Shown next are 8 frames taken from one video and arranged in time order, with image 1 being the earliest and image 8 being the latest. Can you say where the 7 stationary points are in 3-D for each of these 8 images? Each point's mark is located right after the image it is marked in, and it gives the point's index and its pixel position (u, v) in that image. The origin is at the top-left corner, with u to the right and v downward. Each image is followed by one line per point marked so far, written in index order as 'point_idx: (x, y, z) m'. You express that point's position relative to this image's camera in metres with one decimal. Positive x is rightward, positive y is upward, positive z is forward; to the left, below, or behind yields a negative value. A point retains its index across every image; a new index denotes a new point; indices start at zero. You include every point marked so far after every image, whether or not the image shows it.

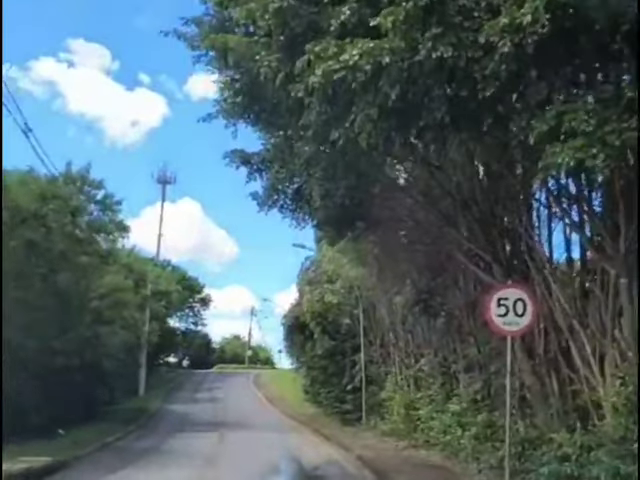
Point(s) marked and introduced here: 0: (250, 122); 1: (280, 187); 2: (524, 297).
0: (-0.8, +1.3, +16.1) m
1: (-0.5, +0.7, +18.2) m
2: (+1.9, -0.5, +13.7) m
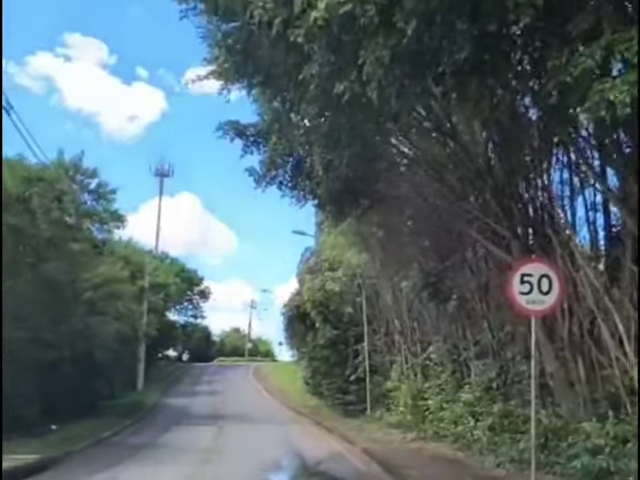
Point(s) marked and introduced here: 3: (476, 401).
0: (-0.8, +1.5, +14.8) m
1: (-0.5, +0.9, +16.9) m
2: (+1.9, -0.3, +12.4) m
3: (+2.1, -2.2, +20.1) m
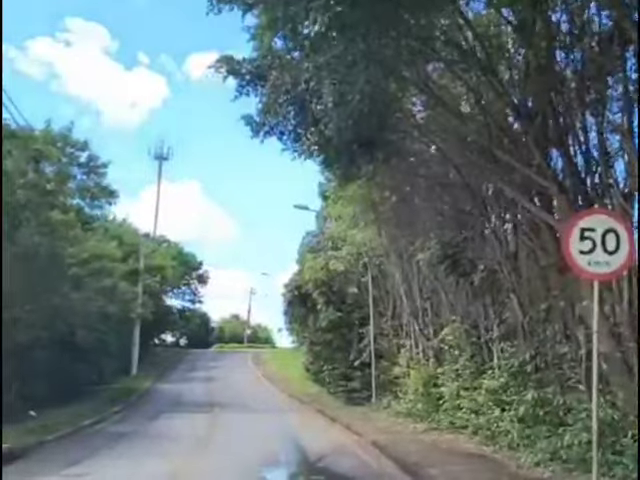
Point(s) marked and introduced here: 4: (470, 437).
0: (-0.7, +1.9, +12.3) m
1: (-0.4, +1.4, +14.4) m
2: (+2.0, +0.1, +9.9) m
3: (+2.2, -1.8, +17.6) m
4: (+1.9, -2.5, +19.1) m
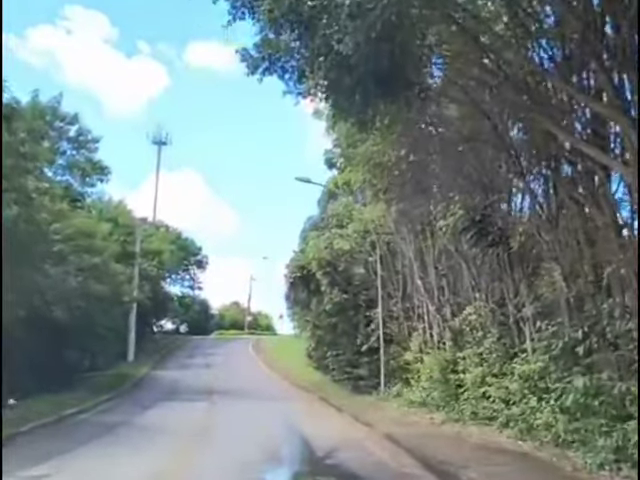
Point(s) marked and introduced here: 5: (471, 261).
0: (-0.6, +2.3, +9.8) m
1: (-0.3, +1.7, +11.9) m
2: (+2.1, +0.4, +7.5) m
3: (+2.2, -1.4, +15.1) m
4: (+2.0, -2.1, +16.6) m
5: (+2.0, -0.3, +19.8) m
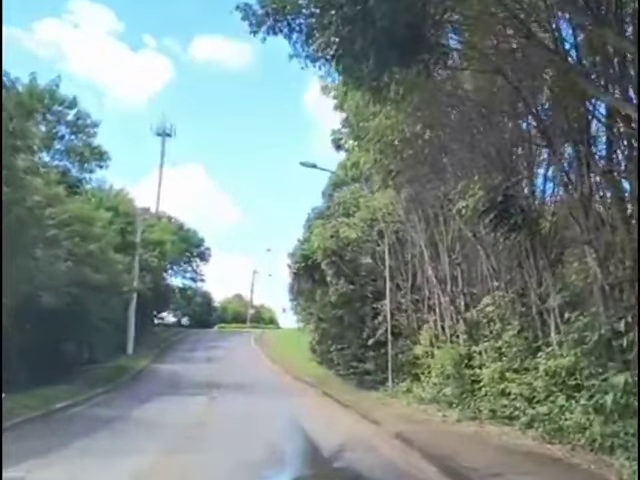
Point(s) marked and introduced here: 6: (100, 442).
0: (-0.5, +2.5, +8.4) m
1: (-0.2, +1.9, +10.5) m
2: (+2.1, +0.6, +6.1) m
3: (+2.3, -1.2, +13.8) m
4: (+2.1, -2.0, +15.2) m
5: (+2.1, -0.1, +18.4) m
6: (-2.7, -2.4, +18.0) m
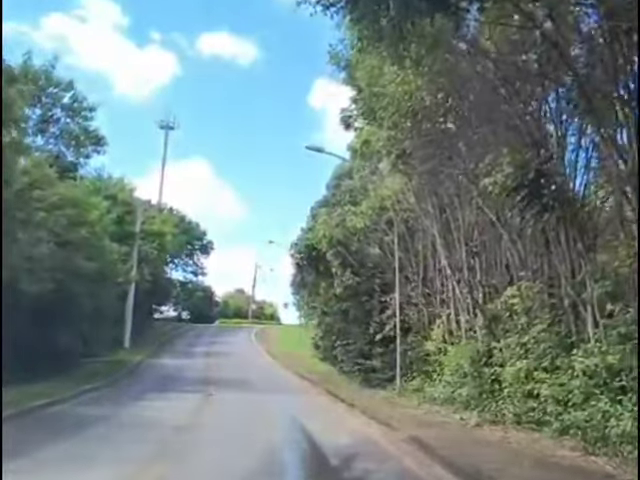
0: (-0.4, +2.6, +6.6) m
1: (-0.1, +2.1, +8.7) m
2: (+2.2, +0.7, +4.3) m
3: (+2.4, -1.0, +12.0) m
4: (+2.1, -1.8, +13.4) m
5: (+2.2, +0.1, +16.6) m
6: (-2.6, -2.2, +16.2) m
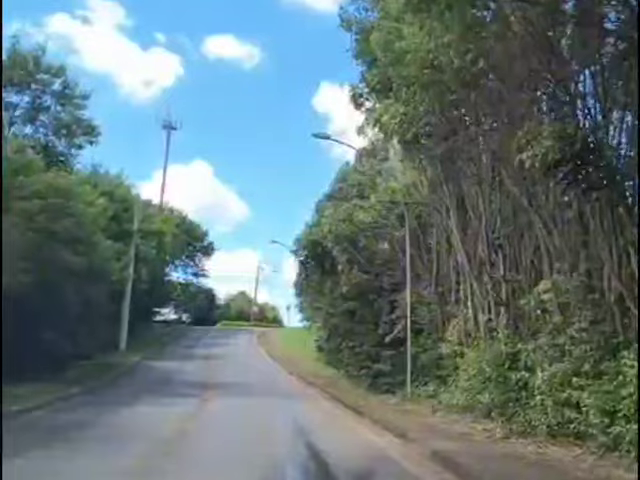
0: (-0.3, +2.8, +4.7) m
1: (-0.1, +2.2, +6.8) m
2: (+2.3, +0.9, +2.3) m
3: (+2.4, -0.9, +10.0) m
4: (+2.2, -1.7, +11.5) m
5: (+2.3, +0.2, +14.7) m
6: (-2.6, -2.1, +14.3) m
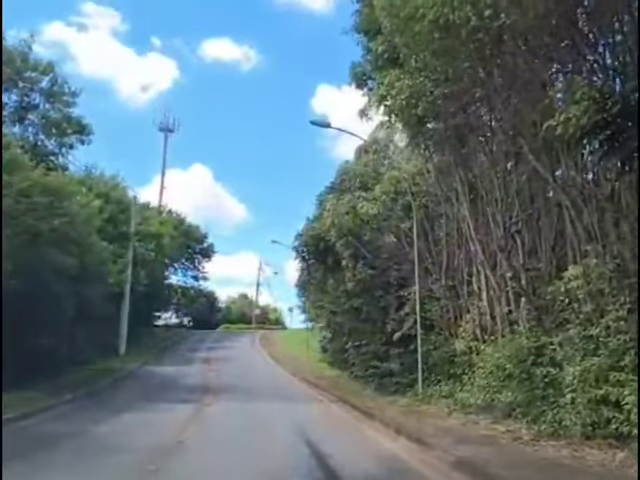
0: (-0.4, +2.9, +3.3) m
1: (-0.1, +2.4, +5.4) m
2: (+2.3, +1.0, +0.9) m
3: (+2.5, -0.7, +8.6) m
4: (+2.3, -1.5, +10.1) m
5: (+2.3, +0.4, +13.3) m
6: (-2.5, -2.0, +12.8) m
